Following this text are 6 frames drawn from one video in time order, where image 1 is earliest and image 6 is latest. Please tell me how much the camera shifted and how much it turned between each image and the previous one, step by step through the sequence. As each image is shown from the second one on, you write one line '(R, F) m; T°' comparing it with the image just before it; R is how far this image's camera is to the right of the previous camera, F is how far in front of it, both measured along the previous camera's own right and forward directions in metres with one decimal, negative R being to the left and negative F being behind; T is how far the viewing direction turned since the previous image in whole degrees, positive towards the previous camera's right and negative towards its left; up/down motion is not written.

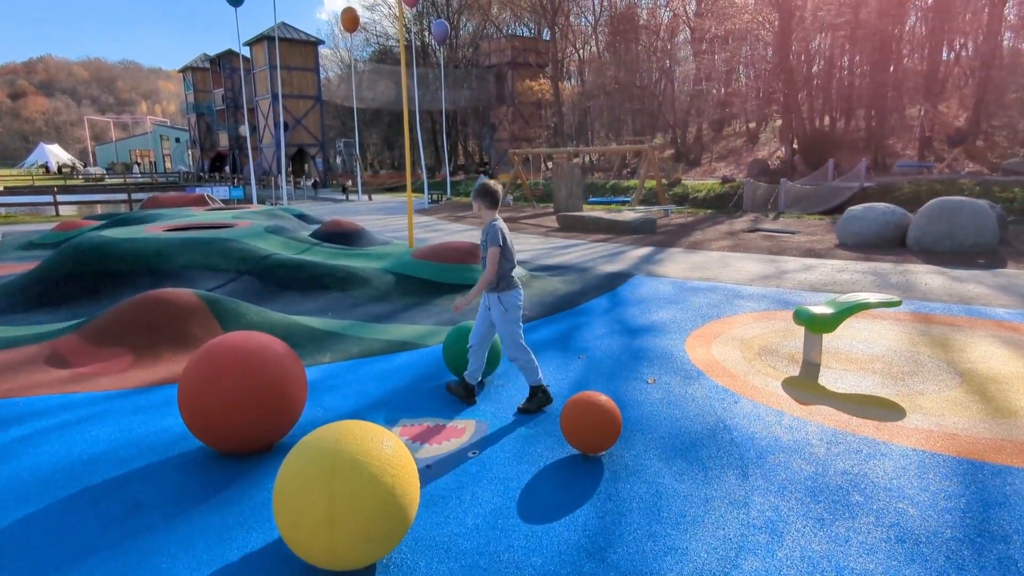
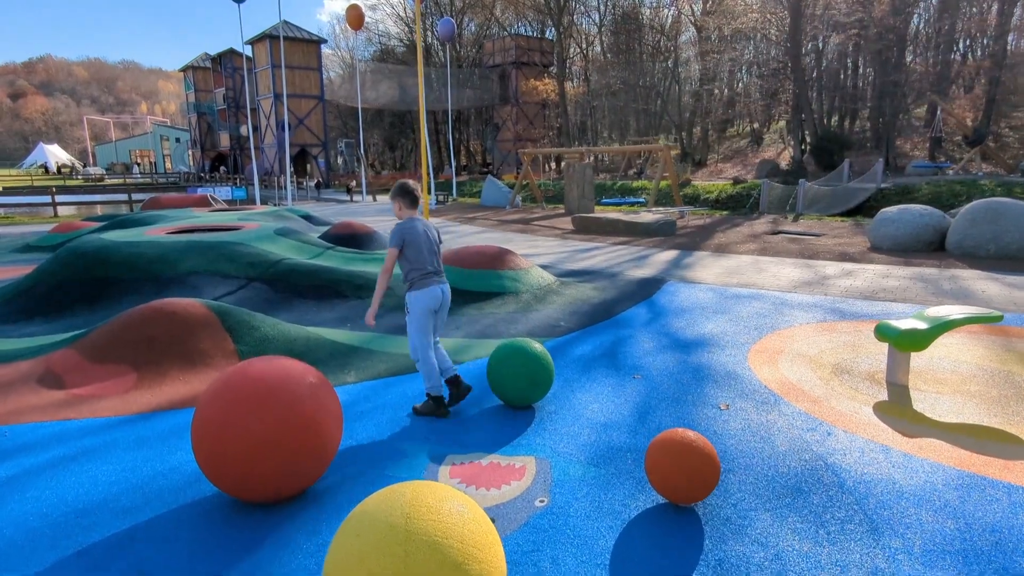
(-0.4, +0.6) m; 0°
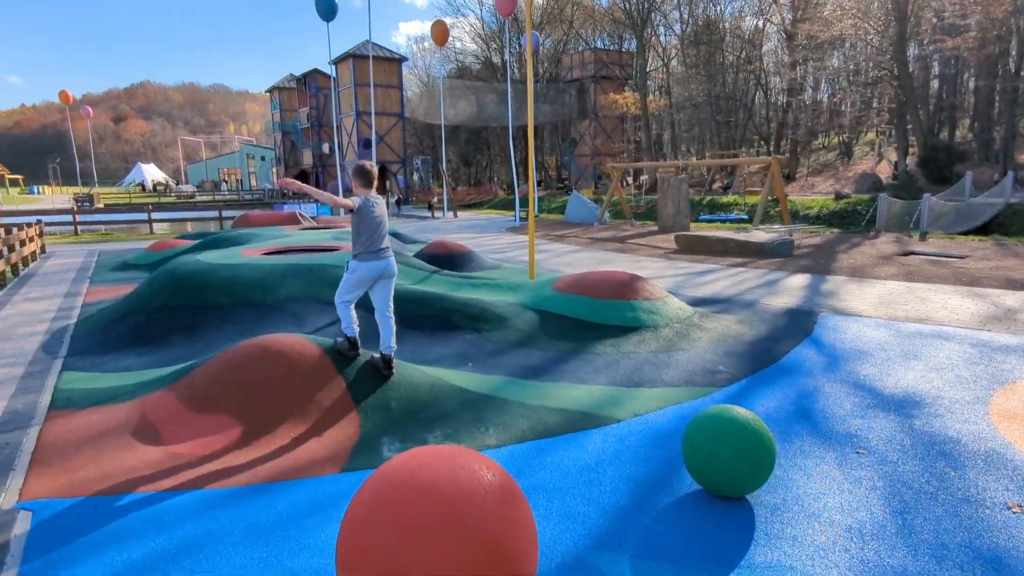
(-0.7, +0.9) m; -6°
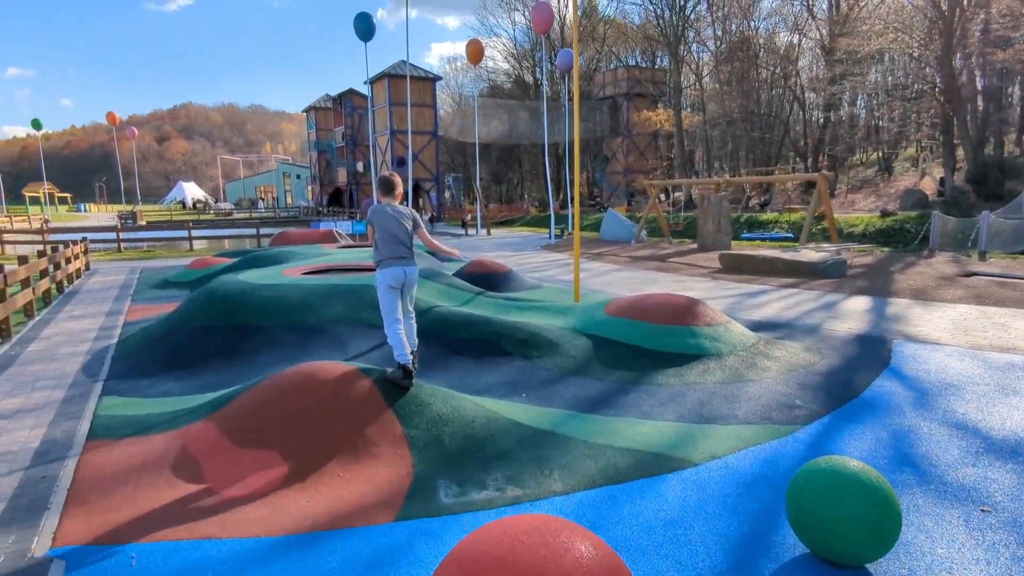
(-0.2, +0.3) m; -3°
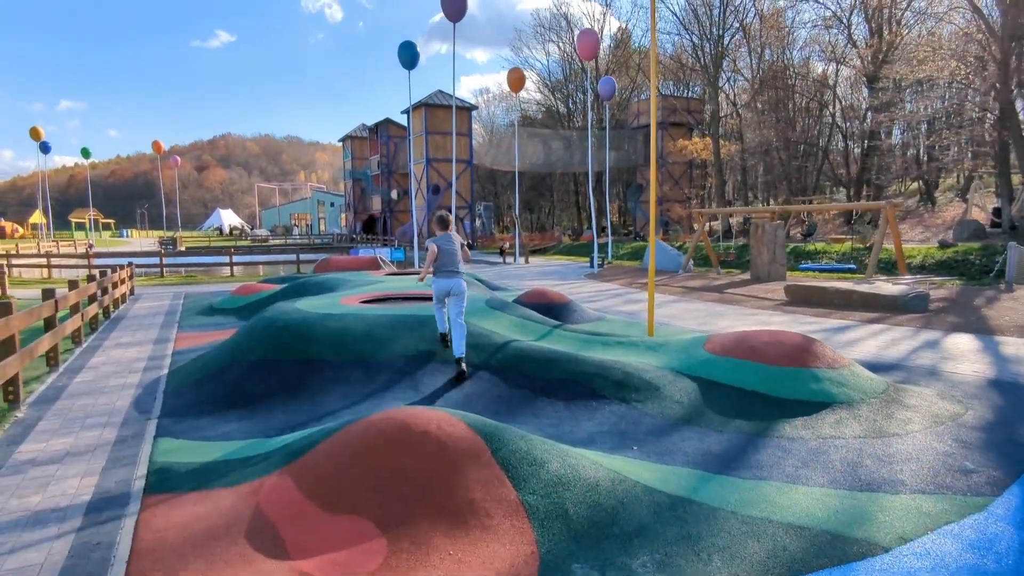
(-0.6, +0.6) m; -2°
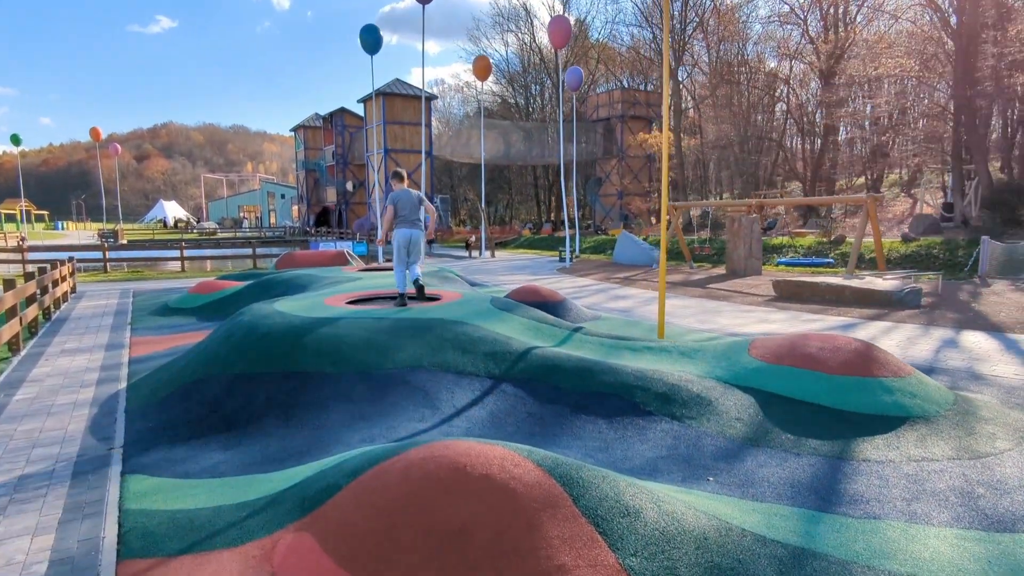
(-0.6, +0.8) m; +4°
